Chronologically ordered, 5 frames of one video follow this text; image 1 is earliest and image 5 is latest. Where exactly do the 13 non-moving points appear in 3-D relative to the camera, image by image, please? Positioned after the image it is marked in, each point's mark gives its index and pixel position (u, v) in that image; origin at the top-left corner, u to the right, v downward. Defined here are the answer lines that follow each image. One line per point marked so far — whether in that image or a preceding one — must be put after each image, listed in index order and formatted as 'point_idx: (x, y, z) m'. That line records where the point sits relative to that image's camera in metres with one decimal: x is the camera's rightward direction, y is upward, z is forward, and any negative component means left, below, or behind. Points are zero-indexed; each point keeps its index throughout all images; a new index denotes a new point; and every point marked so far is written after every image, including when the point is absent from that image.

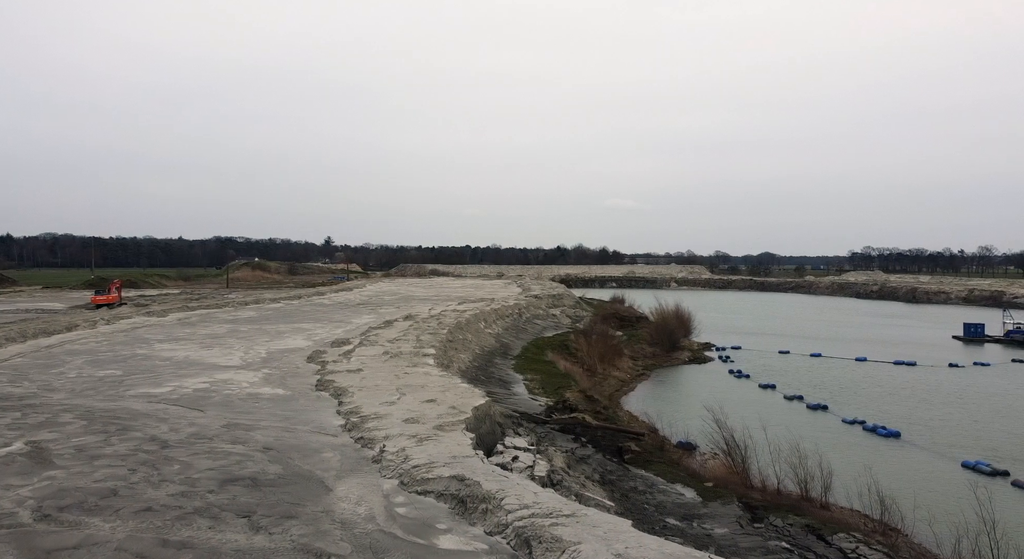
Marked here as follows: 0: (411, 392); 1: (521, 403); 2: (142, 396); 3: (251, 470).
0: (-1.4, -1.6, +9.2) m
1: (+0.2, -2.4, +13.0) m
2: (-5.4, -1.7, +9.8) m
3: (-2.3, -1.7, +6.0) m
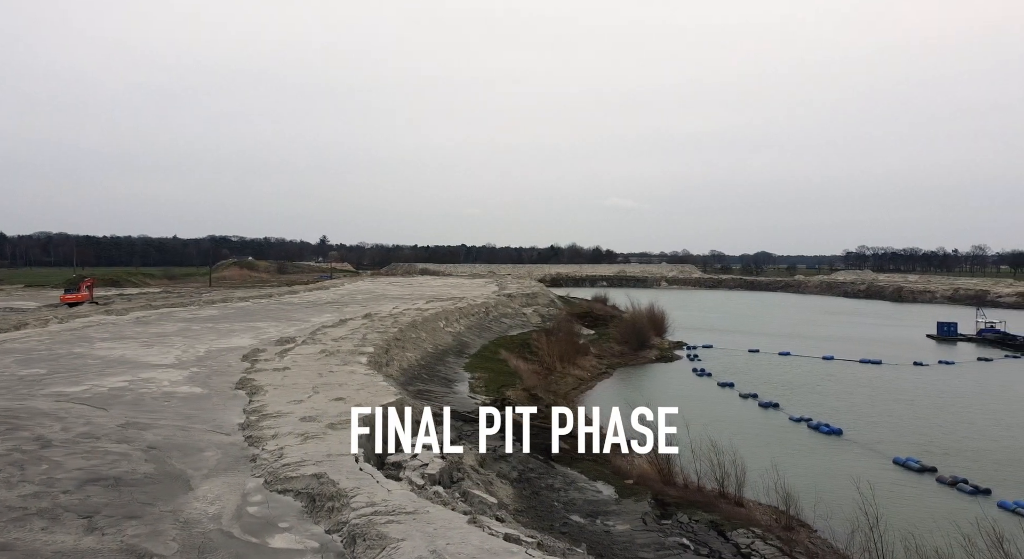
0: (-2.5, -1.5, +9.1) m
1: (-1.0, -2.4, +12.9) m
2: (-6.6, -1.7, +9.6) m
3: (-3.4, -1.7, +5.9) m
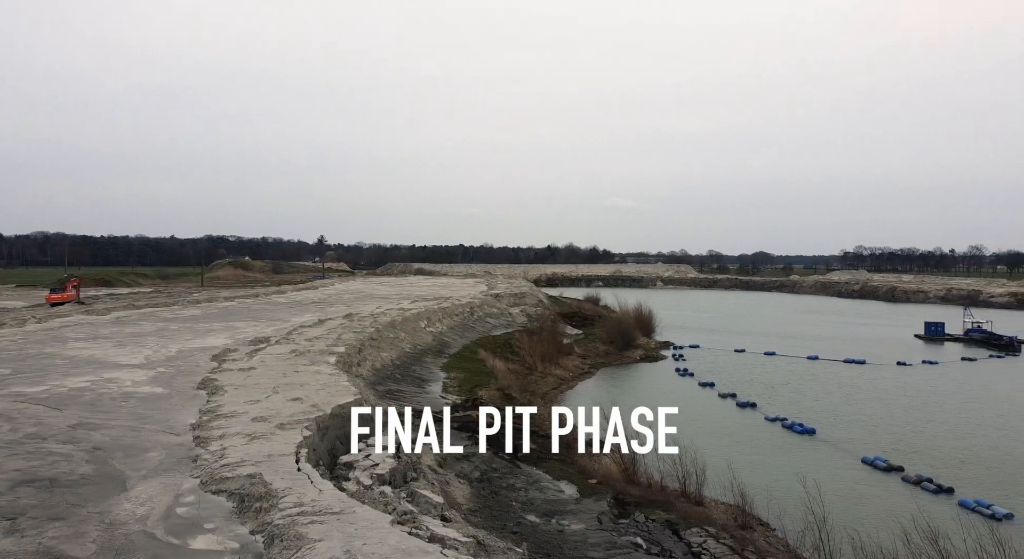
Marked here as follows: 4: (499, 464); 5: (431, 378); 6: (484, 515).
0: (-3.1, -1.5, +9.1) m
1: (-1.6, -2.4, +12.9) m
2: (-7.1, -1.6, +9.5) m
3: (-3.9, -1.6, +5.8) m
4: (-0.2, -2.8, +10.3) m
5: (-2.0, -2.4, +16.4) m
6: (-0.3, -2.7, +7.6) m
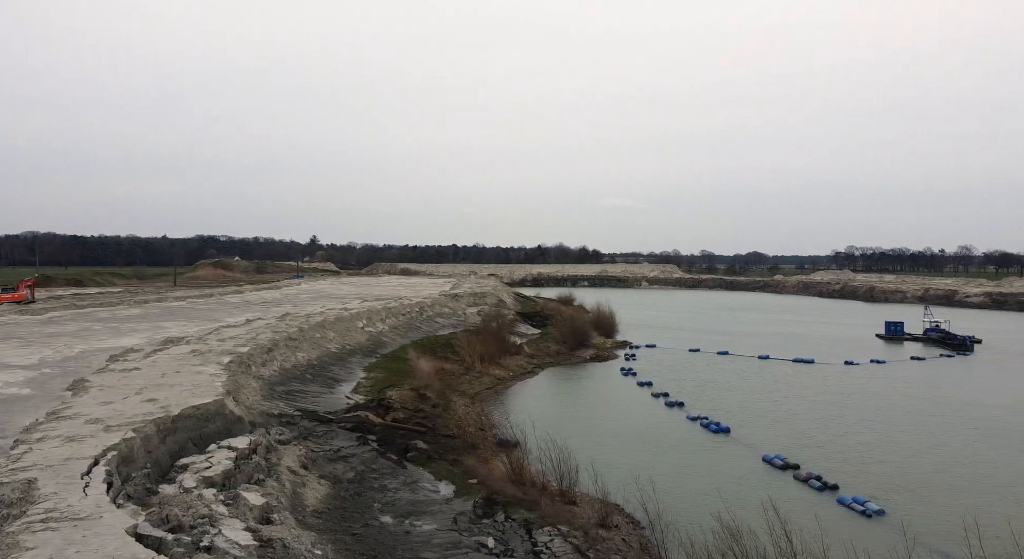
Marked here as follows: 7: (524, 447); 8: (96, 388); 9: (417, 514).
0: (-4.8, -1.5, +8.8) m
1: (-3.5, -2.3, +12.7) m
2: (-8.9, -1.6, +9.2) m
3: (-5.6, -1.6, +5.6) m
4: (-2.0, -2.8, +10.2) m
5: (-3.9, -2.4, +16.2) m
6: (-2.0, -2.6, +7.5) m
7: (+0.2, -3.0, +12.0) m
8: (-5.8, -1.5, +9.5) m
9: (-1.1, -2.9, +8.2) m
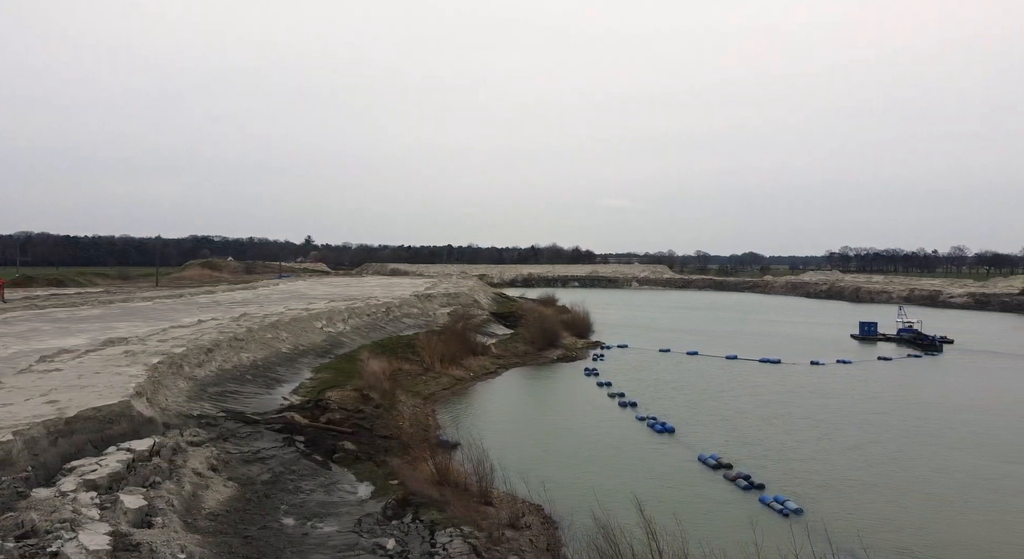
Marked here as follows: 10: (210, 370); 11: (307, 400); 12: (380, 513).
0: (-6.0, -1.5, +8.7) m
1: (-4.7, -2.3, +12.6) m
2: (-10.0, -1.6, +8.9) m
3: (-6.6, -1.6, +5.4) m
4: (-3.2, -2.8, +10.1) m
5: (-5.2, -2.4, +16.1) m
6: (-3.1, -2.6, +7.4) m
7: (-1.0, -3.0, +12.0) m
8: (-7.0, -1.5, +9.3) m
9: (-2.3, -2.9, +8.1) m
10: (-6.1, -1.9, +13.8) m
11: (-4.2, -2.5, +13.9) m
12: (-1.7, -2.9, +8.4) m
